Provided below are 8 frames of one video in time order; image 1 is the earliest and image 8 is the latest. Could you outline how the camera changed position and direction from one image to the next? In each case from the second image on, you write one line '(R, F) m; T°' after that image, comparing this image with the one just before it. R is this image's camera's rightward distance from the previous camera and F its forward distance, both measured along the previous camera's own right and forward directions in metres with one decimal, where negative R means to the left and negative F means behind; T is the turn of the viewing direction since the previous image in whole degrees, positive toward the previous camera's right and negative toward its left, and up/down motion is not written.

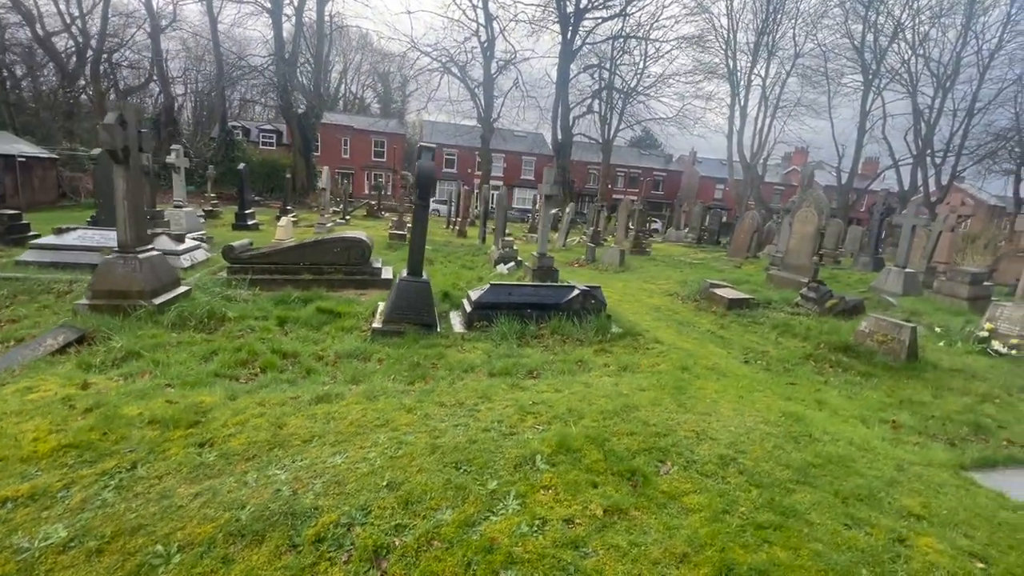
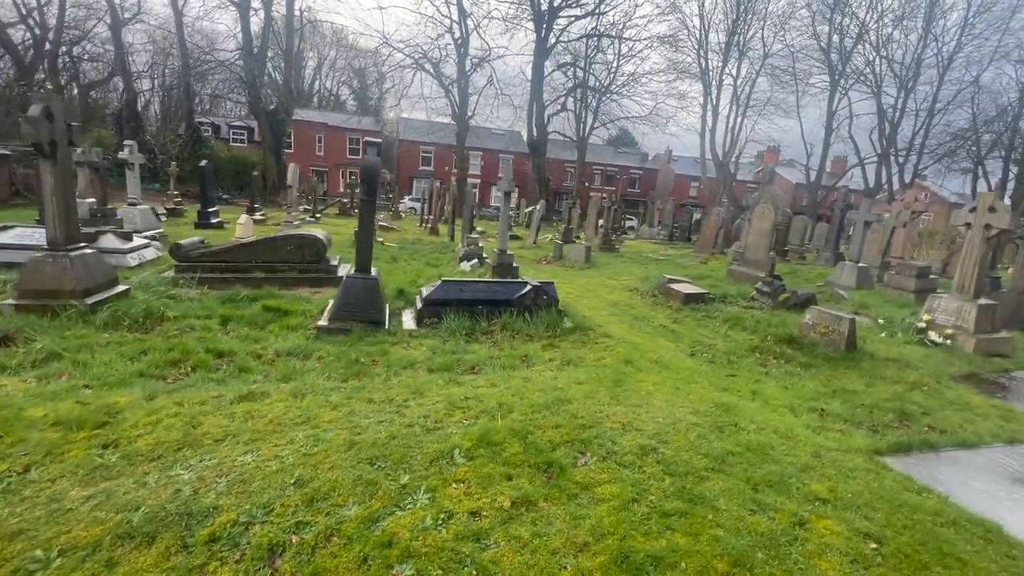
(+0.4, 0.0) m; +2°
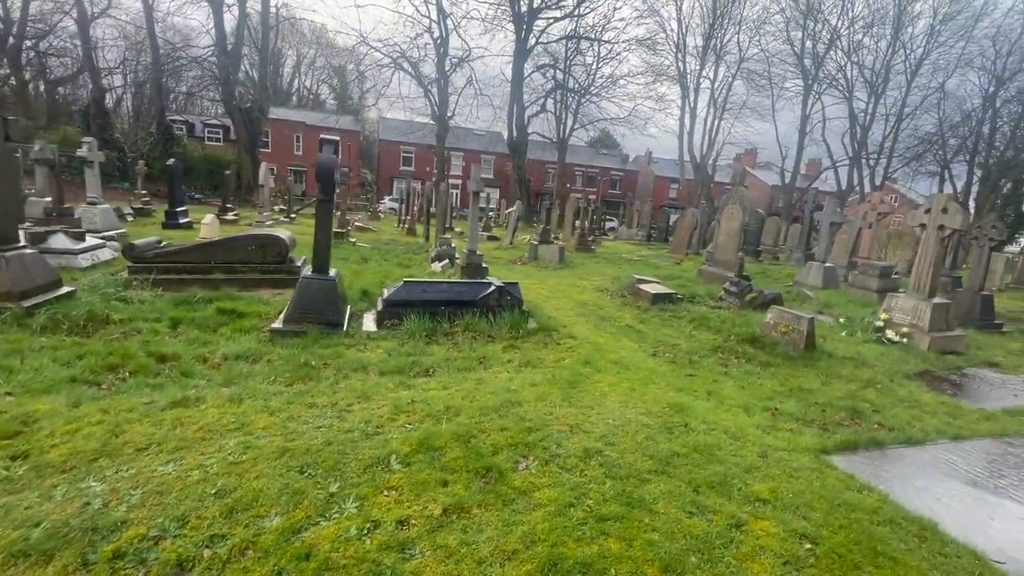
(+0.3, +0.1) m; +2°
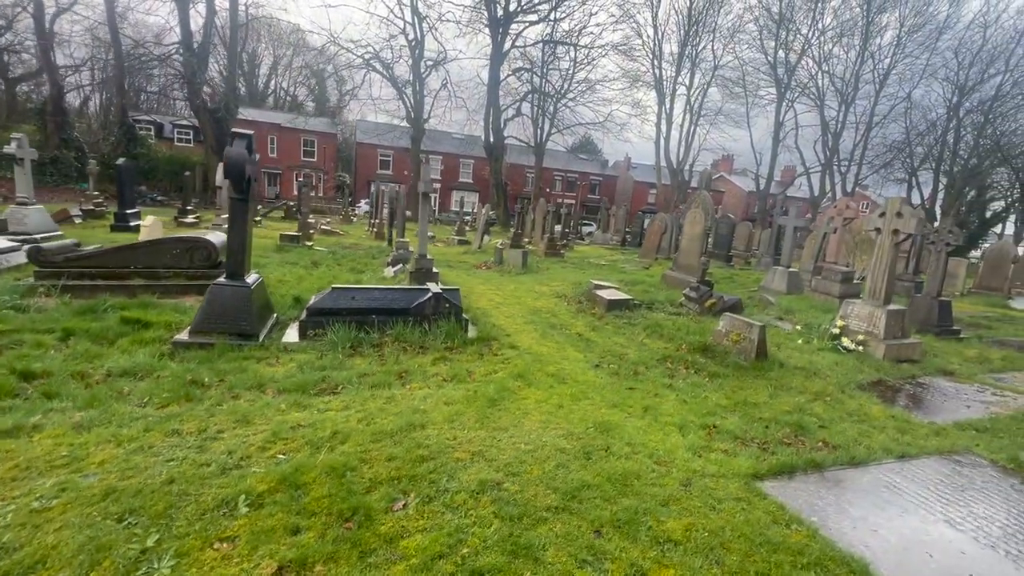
(+0.6, +0.4) m; +2°
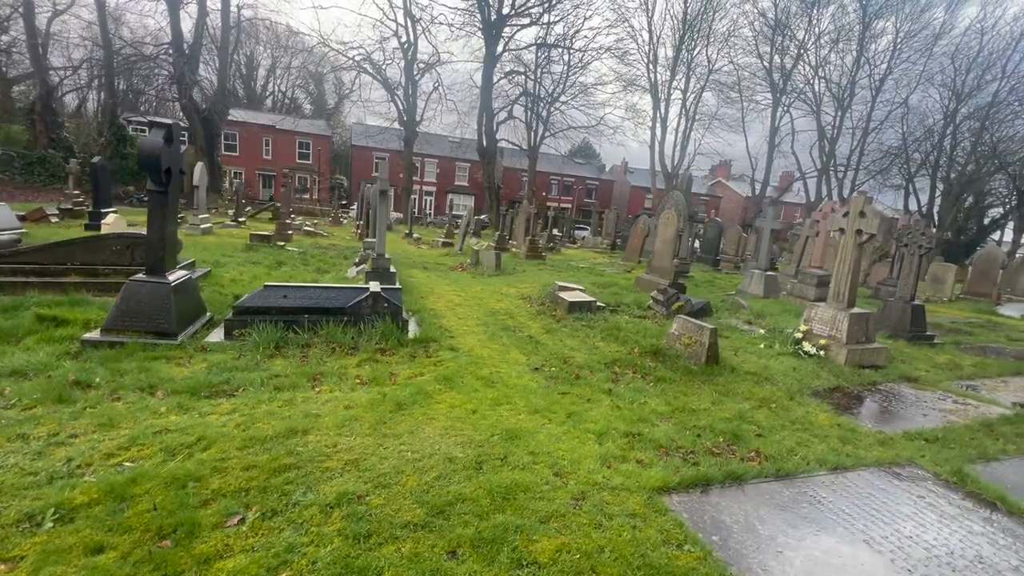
(+0.8, +0.3) m; 0°
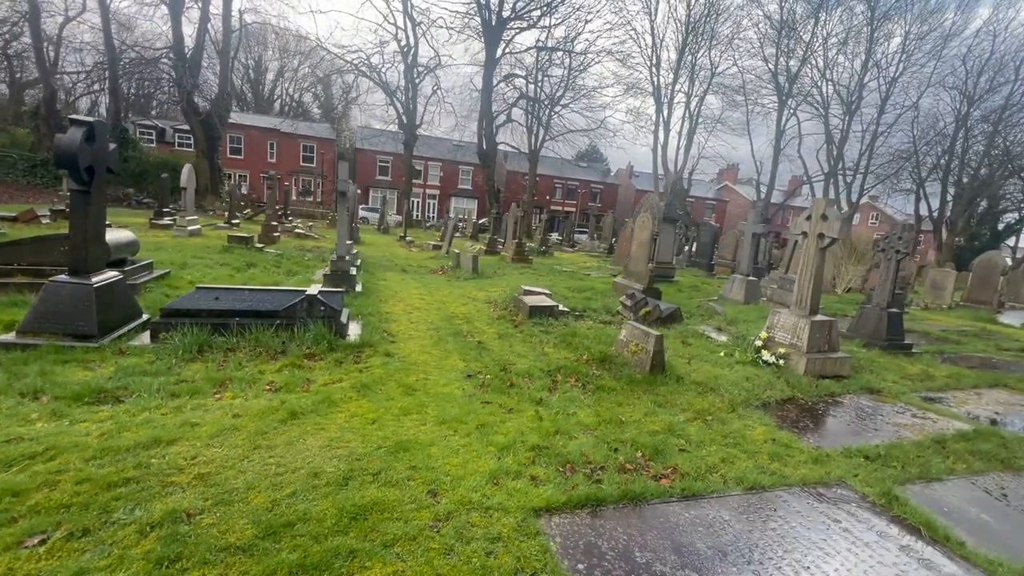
(+0.8, +0.2) m; -1°
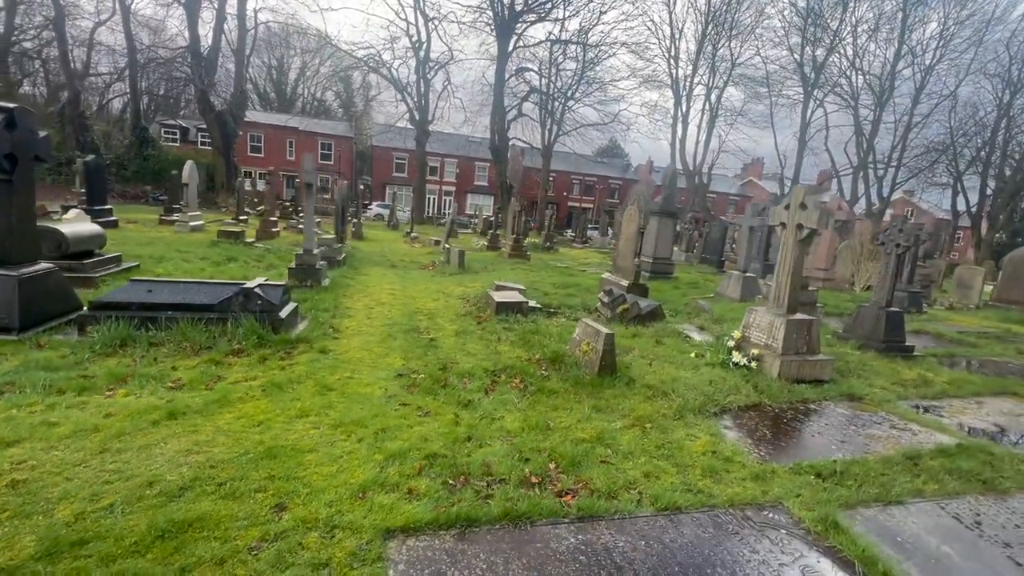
(+0.9, +0.4) m; -3°
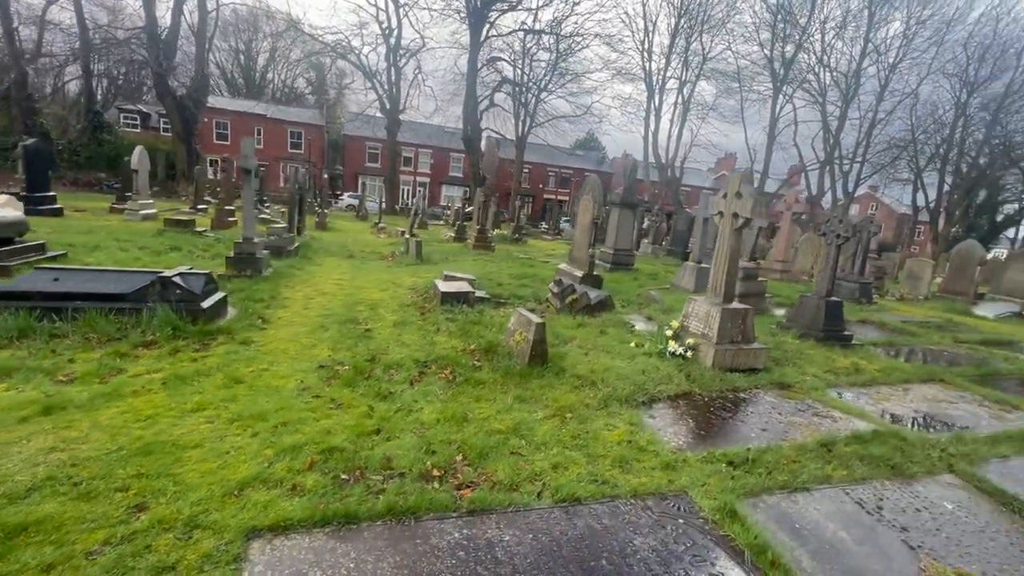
(+0.5, +0.1) m; +3°
